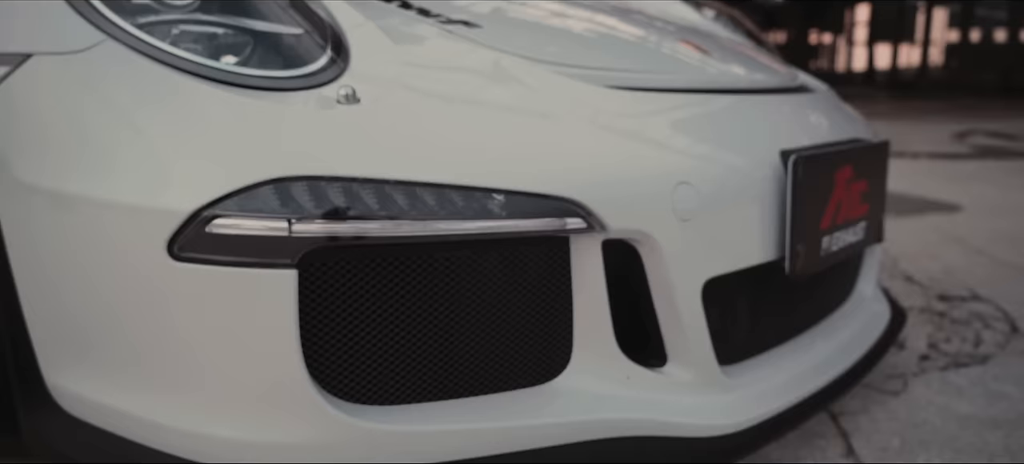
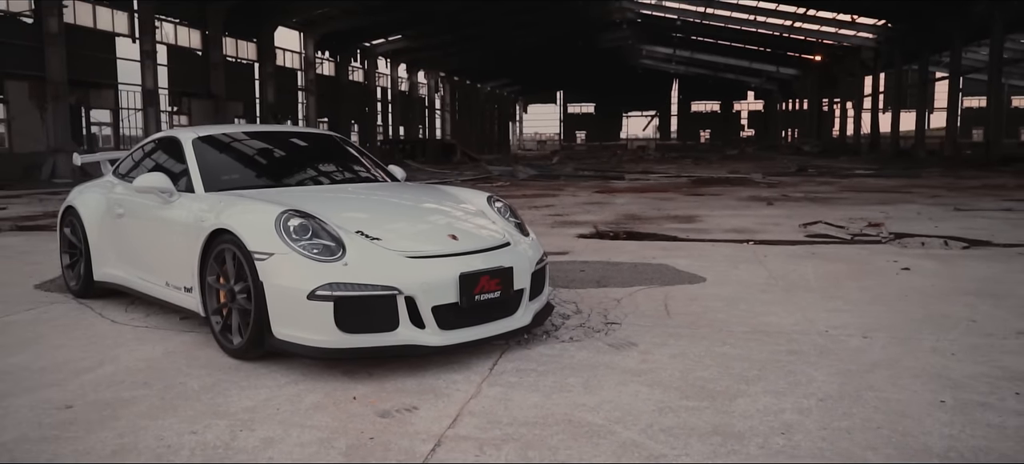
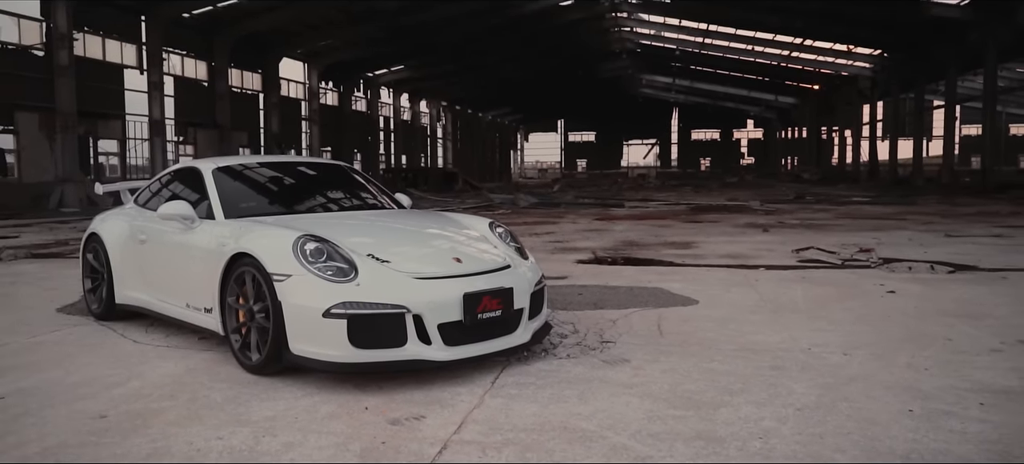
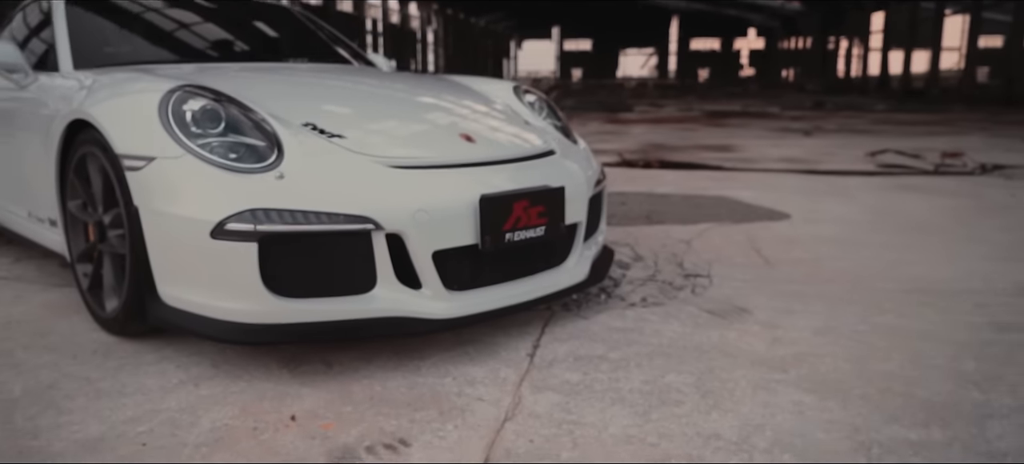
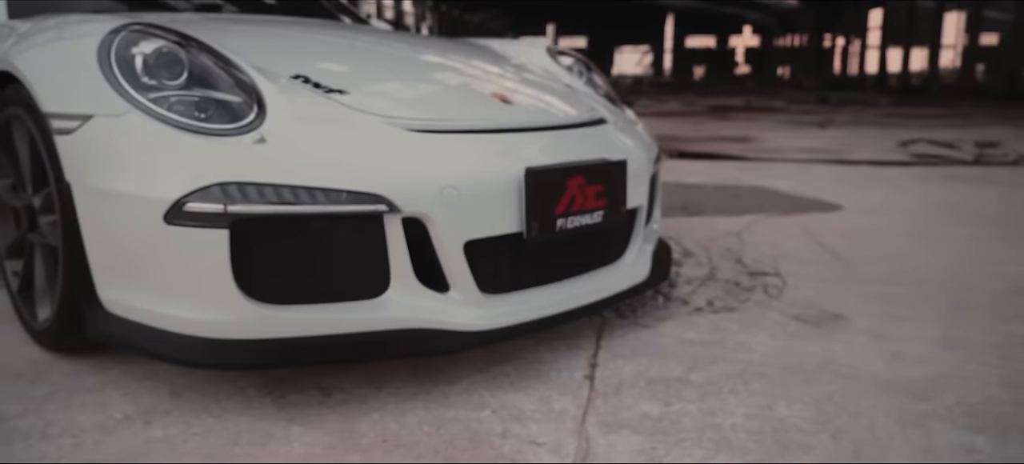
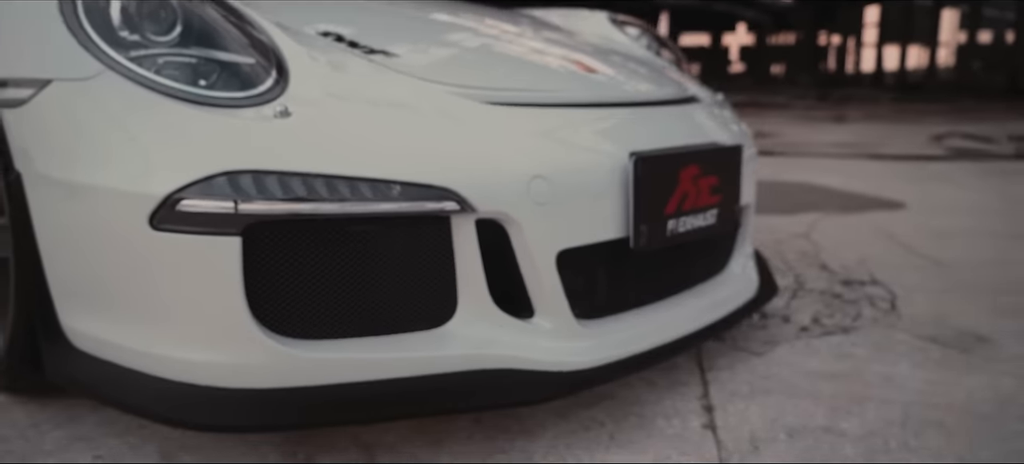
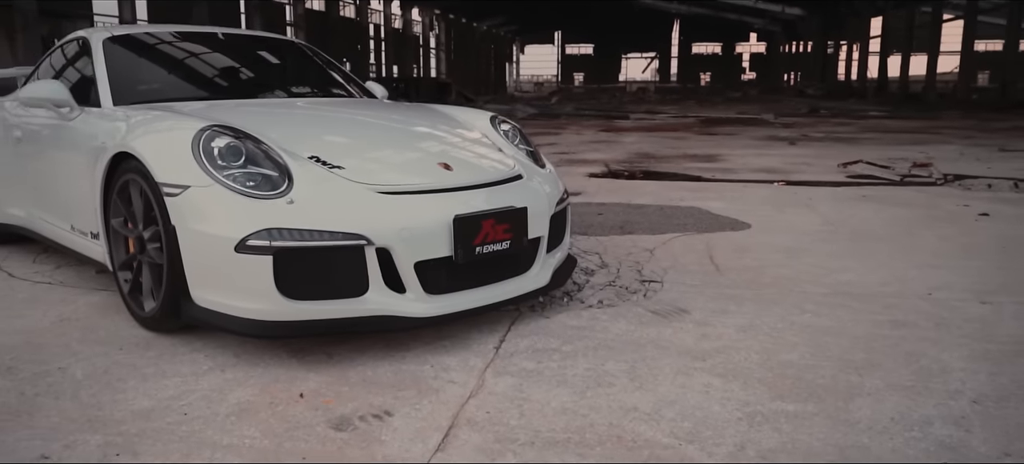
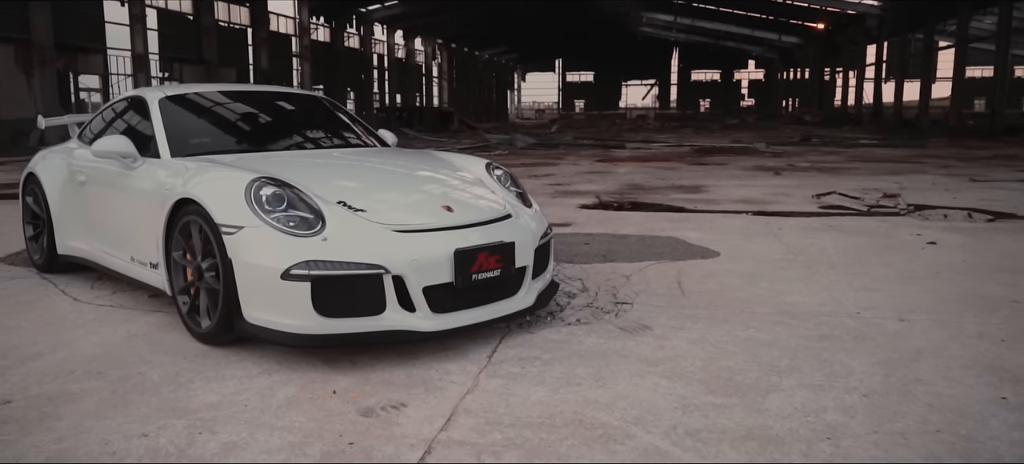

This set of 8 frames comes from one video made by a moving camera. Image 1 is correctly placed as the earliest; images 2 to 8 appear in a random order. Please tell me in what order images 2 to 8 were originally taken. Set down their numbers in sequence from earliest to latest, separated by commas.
6, 5, 4, 7, 8, 2, 3
